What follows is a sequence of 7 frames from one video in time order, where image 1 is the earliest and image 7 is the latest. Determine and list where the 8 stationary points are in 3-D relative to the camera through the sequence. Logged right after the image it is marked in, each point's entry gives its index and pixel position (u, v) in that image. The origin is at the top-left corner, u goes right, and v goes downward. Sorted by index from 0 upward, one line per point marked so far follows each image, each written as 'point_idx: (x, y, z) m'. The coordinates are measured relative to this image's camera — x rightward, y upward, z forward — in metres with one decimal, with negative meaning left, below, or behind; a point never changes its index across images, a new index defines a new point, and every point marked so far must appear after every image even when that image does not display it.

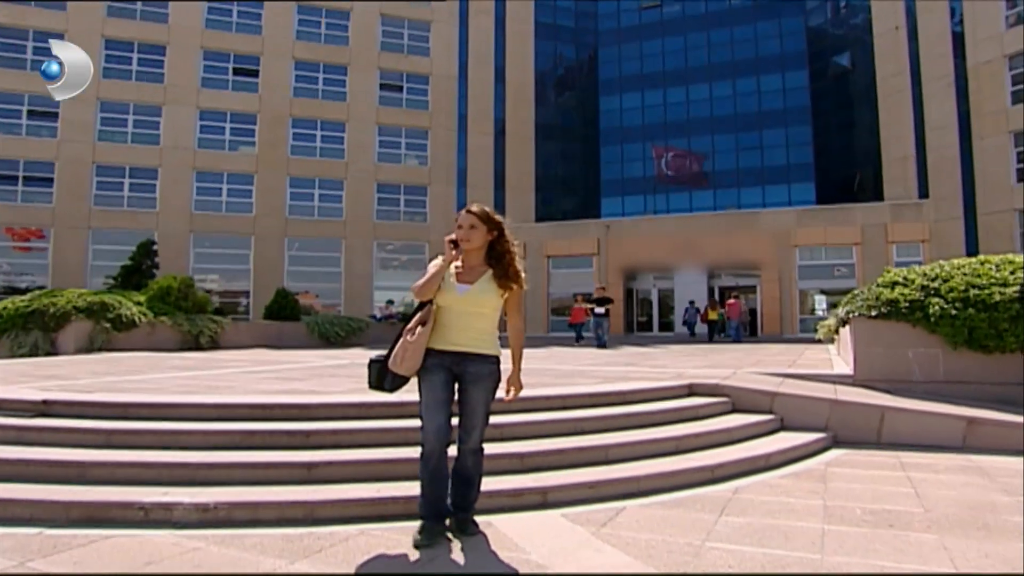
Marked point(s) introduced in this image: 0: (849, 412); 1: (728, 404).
0: (+3.9, -1.3, +9.0) m
1: (+2.7, -1.3, +9.4) m
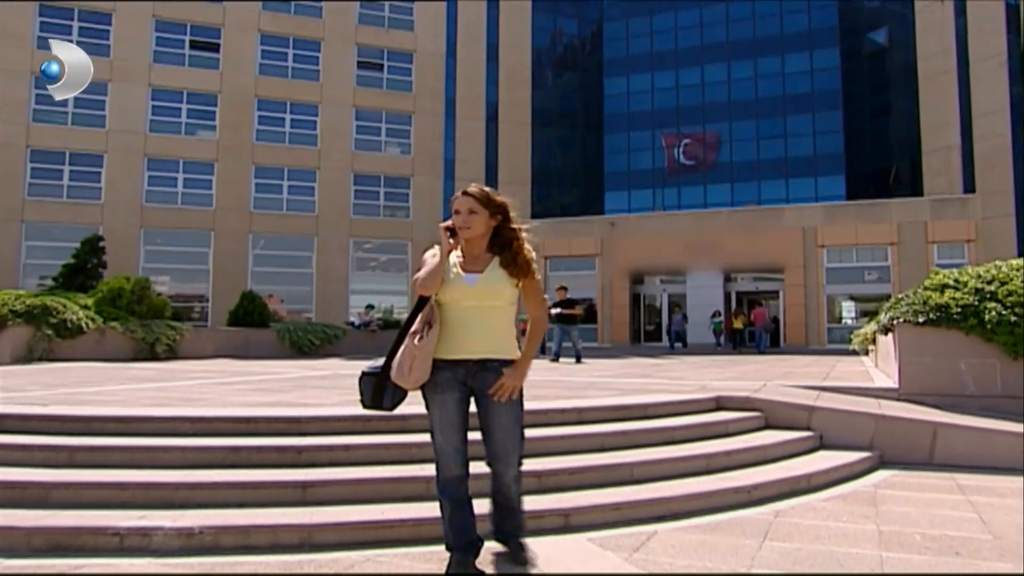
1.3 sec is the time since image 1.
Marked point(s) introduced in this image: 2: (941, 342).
0: (+3.8, -1.4, +7.9) m
1: (+2.6, -1.4, +8.3) m
2: (+4.7, -0.6, +8.7) m
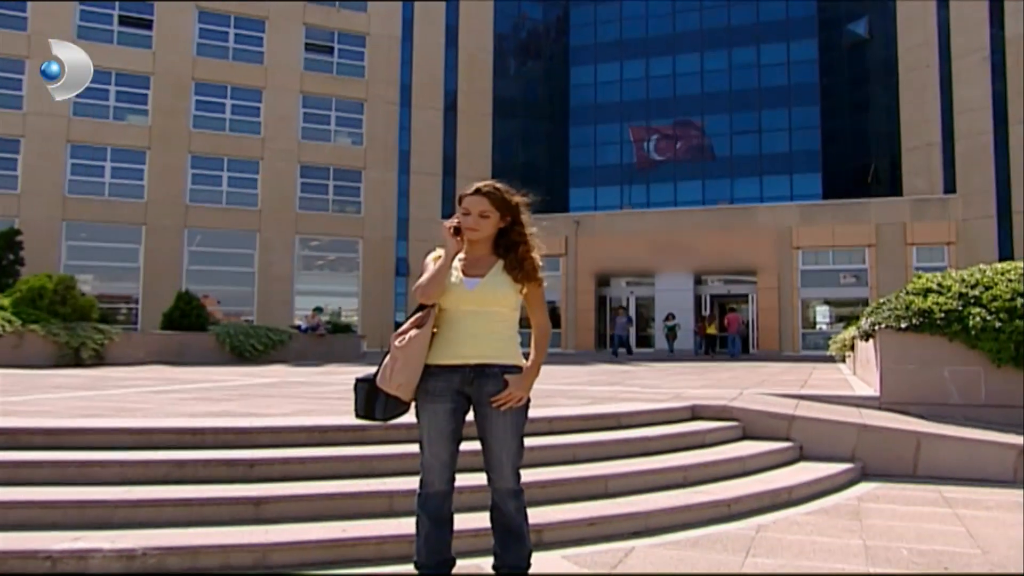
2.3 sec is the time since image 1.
0: (+3.4, -1.4, +7.5) m
1: (+2.2, -1.4, +7.9) m
2: (+4.2, -0.6, +8.3) m
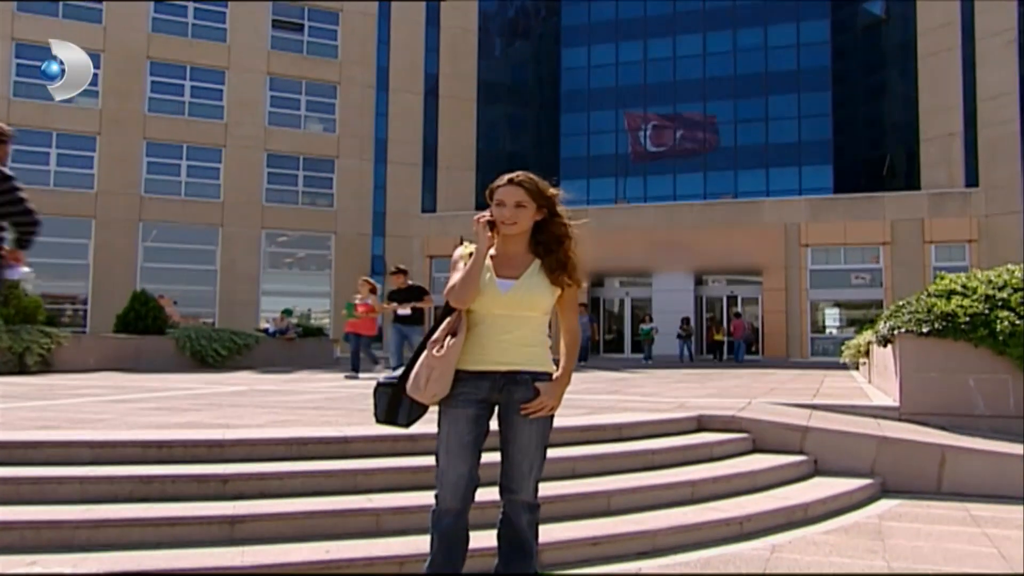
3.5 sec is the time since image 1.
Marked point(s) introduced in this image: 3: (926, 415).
0: (+3.3, -1.4, +6.9) m
1: (+2.1, -1.4, +7.2) m
2: (+4.1, -0.6, +7.7) m
3: (+3.9, -1.2, +7.8) m
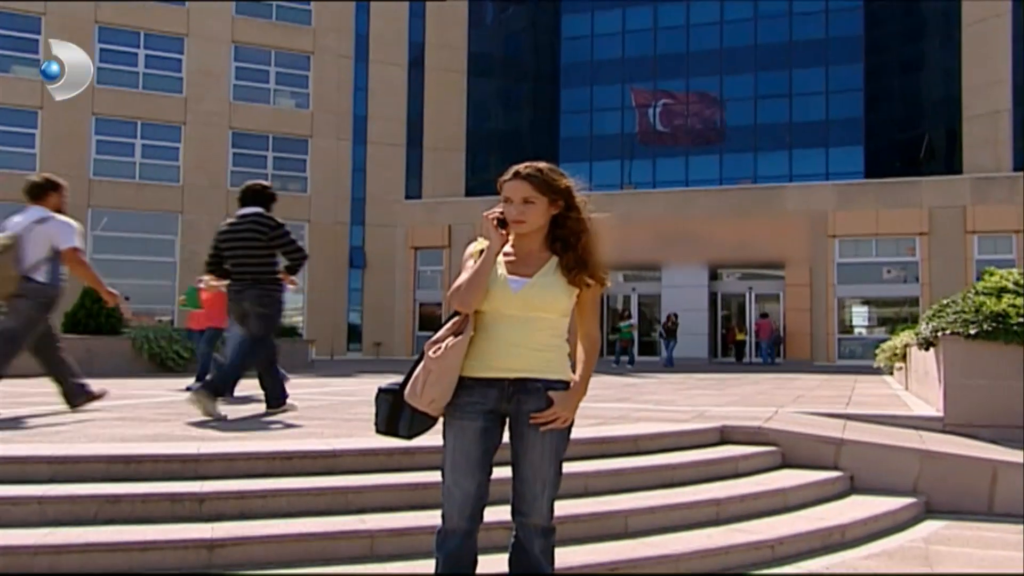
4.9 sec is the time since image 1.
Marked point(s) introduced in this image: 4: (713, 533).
0: (+3.2, -1.4, +6.1) m
1: (+2.1, -1.4, +6.5) m
2: (+4.1, -0.6, +7.0) m
3: (+3.9, -1.2, +7.0) m
4: (+1.2, -1.6, +5.0) m
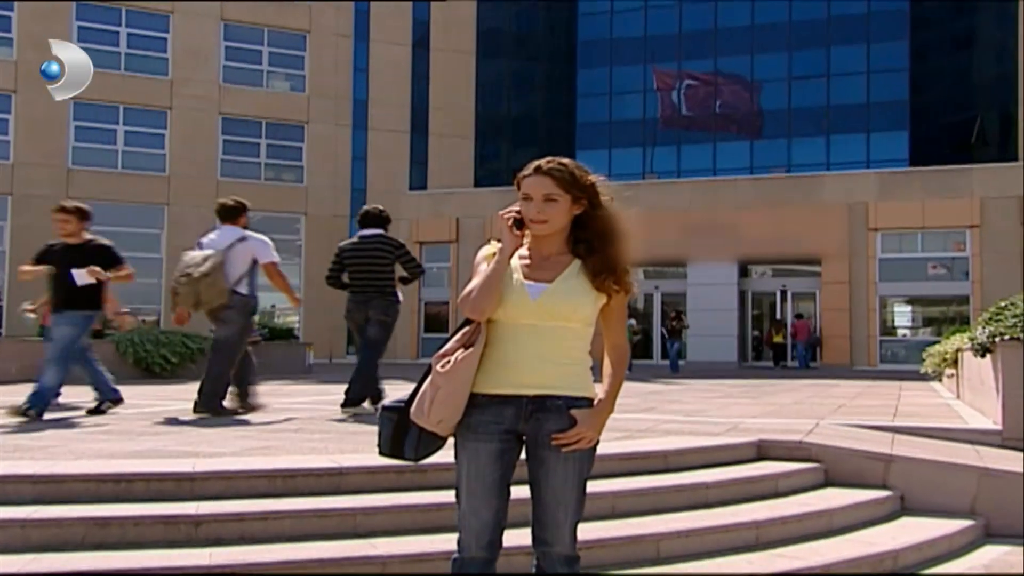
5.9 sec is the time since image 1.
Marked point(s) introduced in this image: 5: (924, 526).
0: (+3.3, -1.4, +5.5) m
1: (+2.2, -1.3, +5.9) m
2: (+4.2, -0.6, +6.4) m
3: (+4.0, -1.2, +6.5) m
4: (+1.3, -1.6, +4.5) m
5: (+2.7, -1.6, +5.3) m
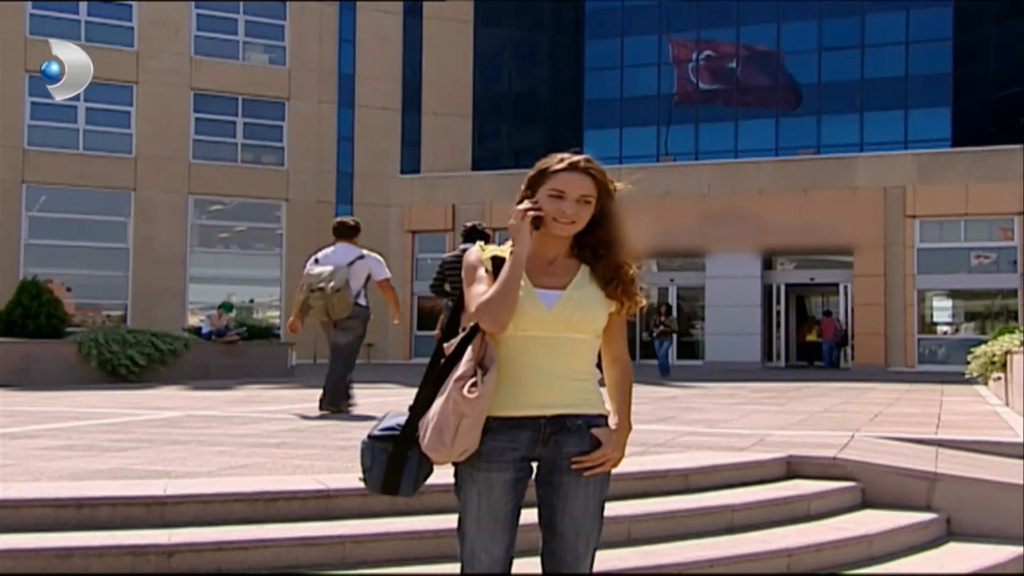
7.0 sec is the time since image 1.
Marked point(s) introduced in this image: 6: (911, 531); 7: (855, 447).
0: (+3.3, -1.3, +5.0) m
1: (+2.2, -1.3, +5.4) m
2: (+4.2, -0.5, +5.8) m
3: (+4.0, -1.1, +5.9) m
4: (+1.3, -1.5, +4.0) m
5: (+2.7, -1.5, +4.8) m
6: (+2.3, -1.4, +4.9) m
7: (+2.4, -1.1, +6.0) m
